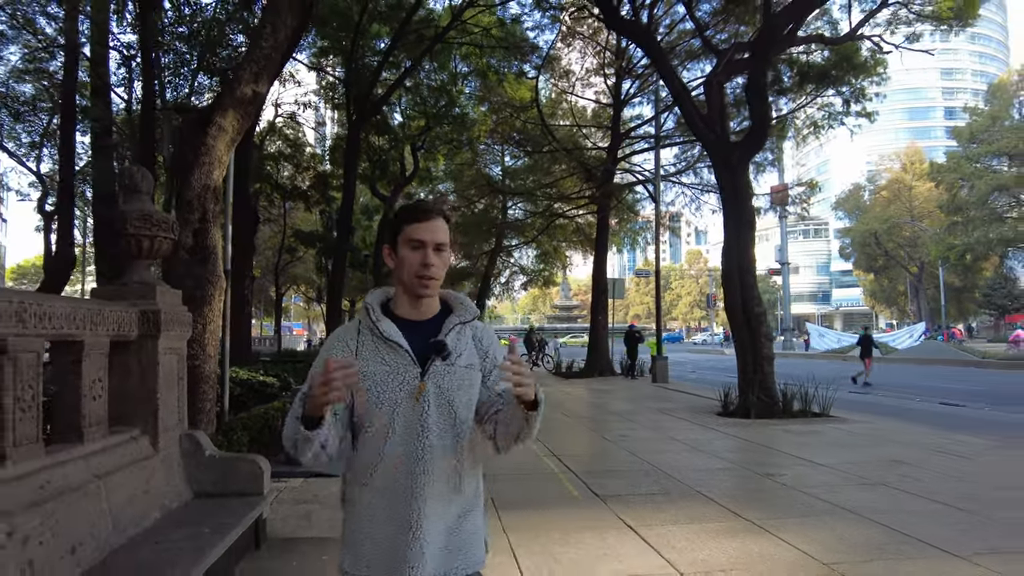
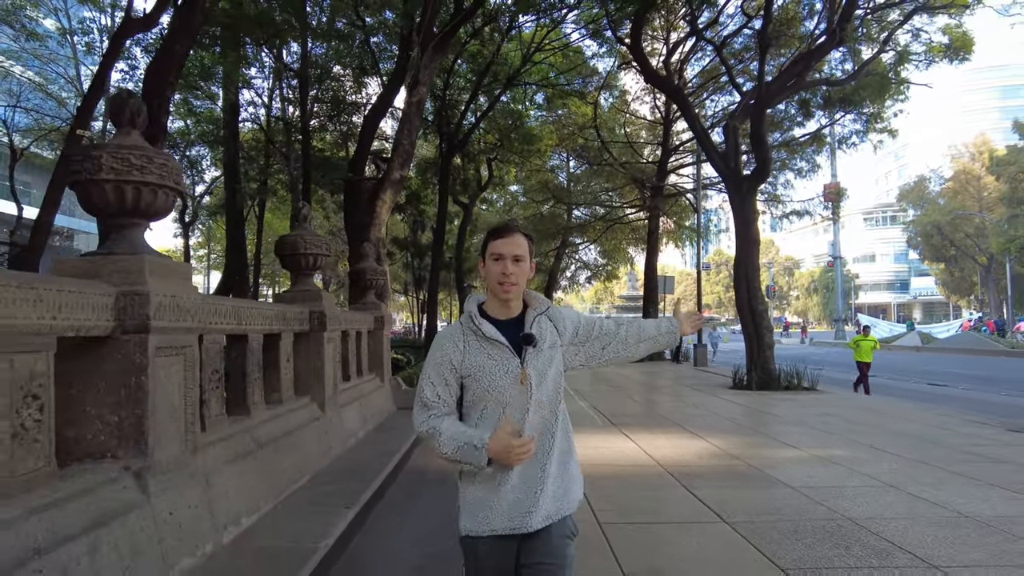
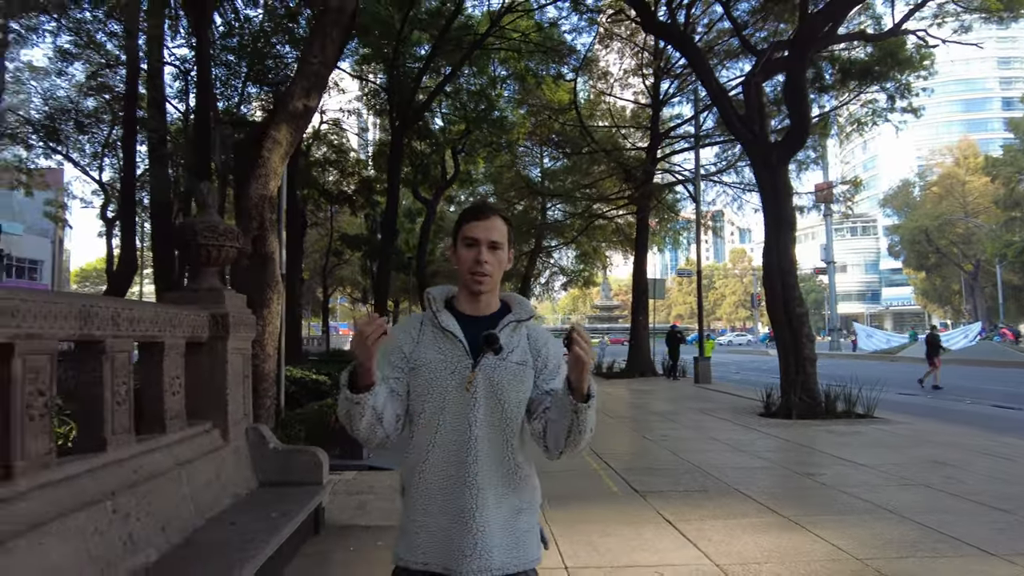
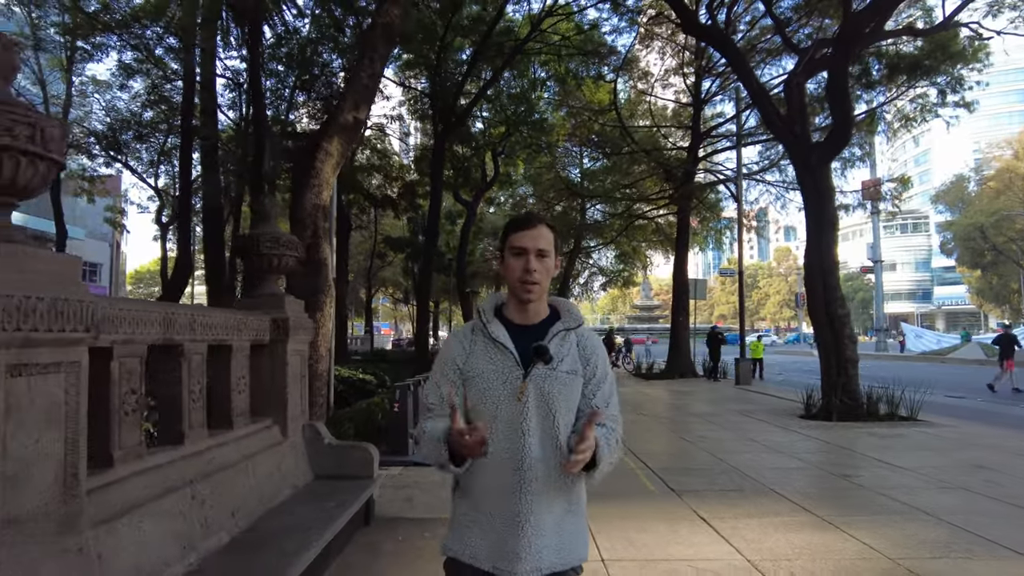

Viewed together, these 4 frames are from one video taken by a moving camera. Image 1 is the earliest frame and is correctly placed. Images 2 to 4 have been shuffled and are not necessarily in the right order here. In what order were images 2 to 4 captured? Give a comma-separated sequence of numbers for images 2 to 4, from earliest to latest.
3, 4, 2
